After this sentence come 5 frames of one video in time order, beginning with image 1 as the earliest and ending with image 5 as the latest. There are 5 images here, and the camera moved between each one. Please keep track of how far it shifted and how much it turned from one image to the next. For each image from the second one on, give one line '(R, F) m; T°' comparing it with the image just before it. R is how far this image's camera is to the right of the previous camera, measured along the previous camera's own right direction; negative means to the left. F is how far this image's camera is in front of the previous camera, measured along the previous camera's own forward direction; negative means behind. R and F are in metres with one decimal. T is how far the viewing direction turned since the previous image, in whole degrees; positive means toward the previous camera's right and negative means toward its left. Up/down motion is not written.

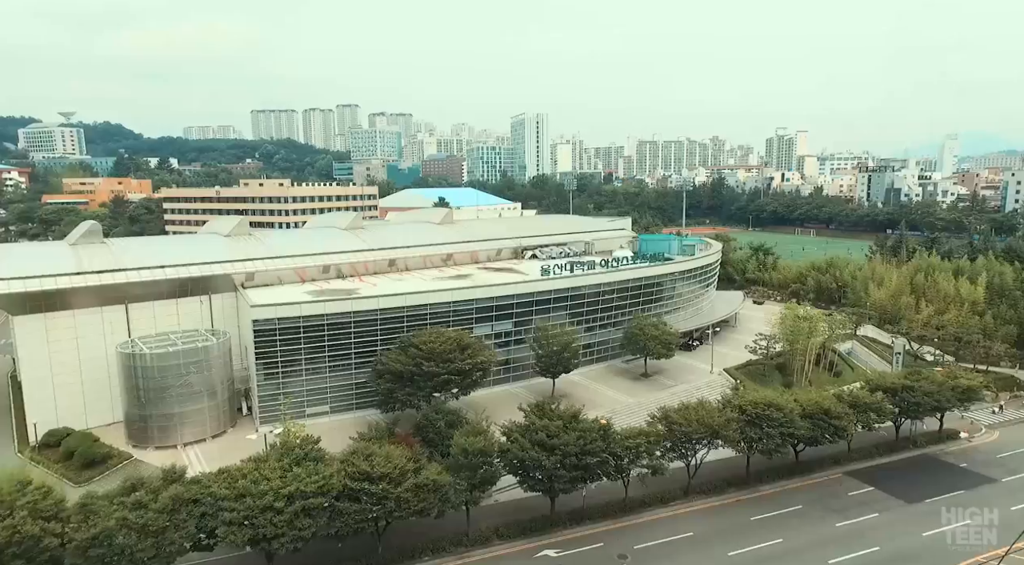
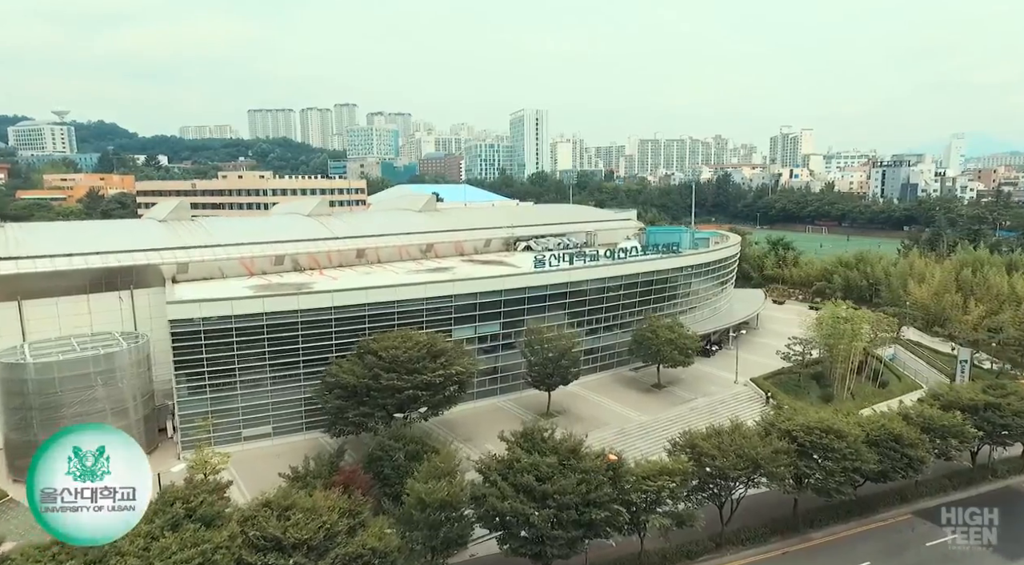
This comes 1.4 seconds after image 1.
(+0.6, +6.7) m; 0°
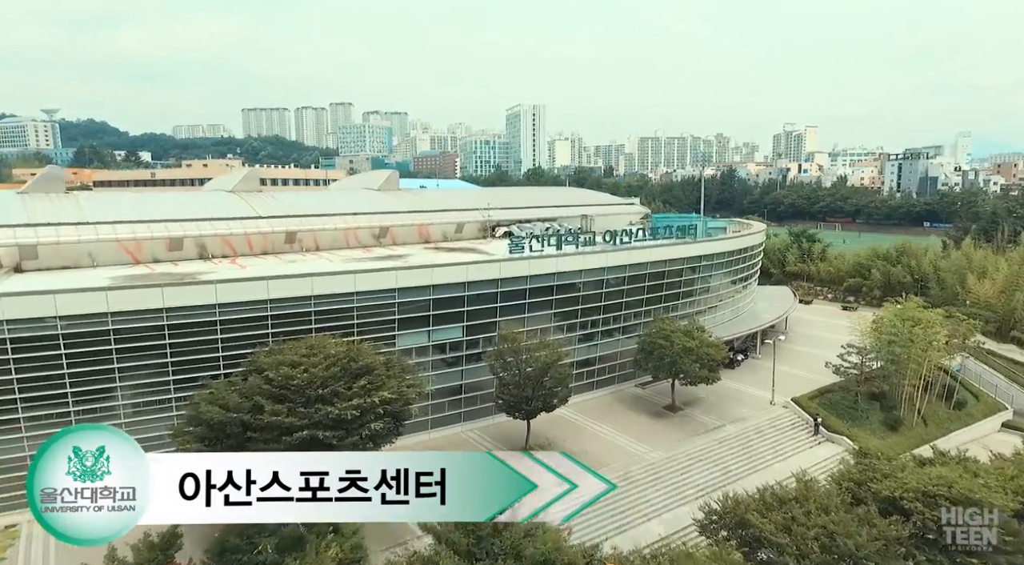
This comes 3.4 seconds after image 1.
(+1.2, +8.6) m; 0°
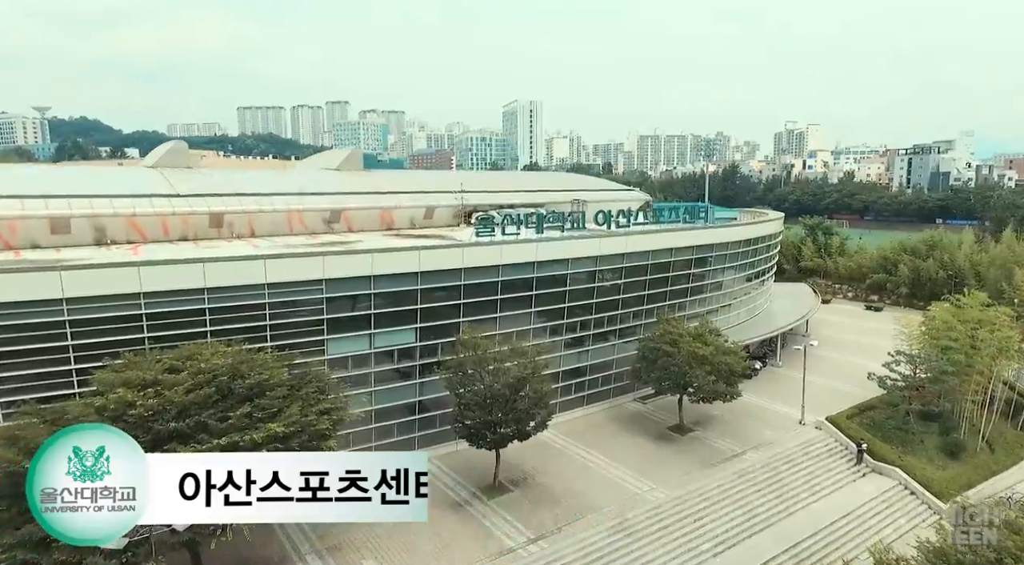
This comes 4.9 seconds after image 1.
(+1.0, +5.4) m; 0°
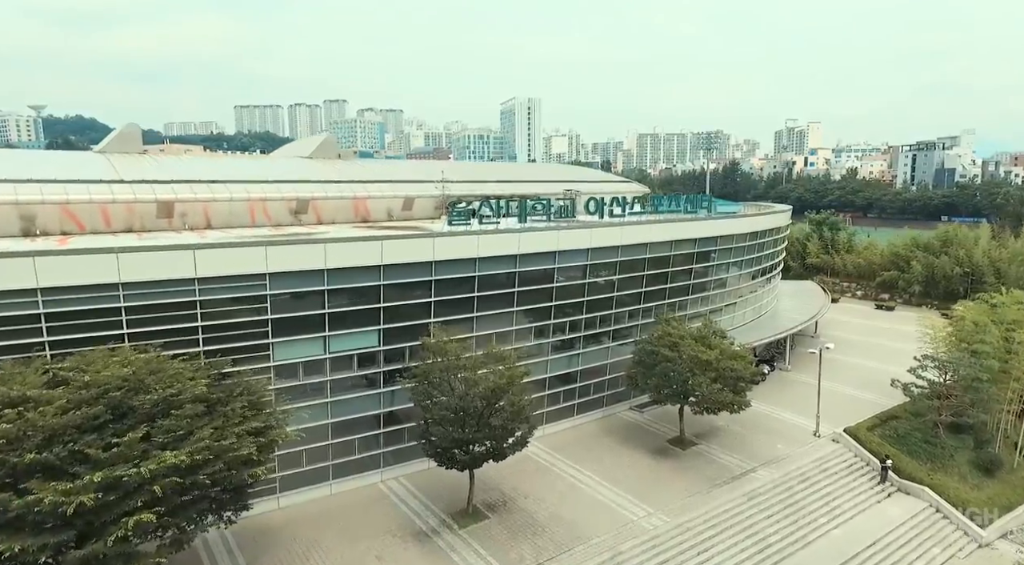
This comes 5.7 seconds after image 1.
(+0.6, +2.5) m; 0°
